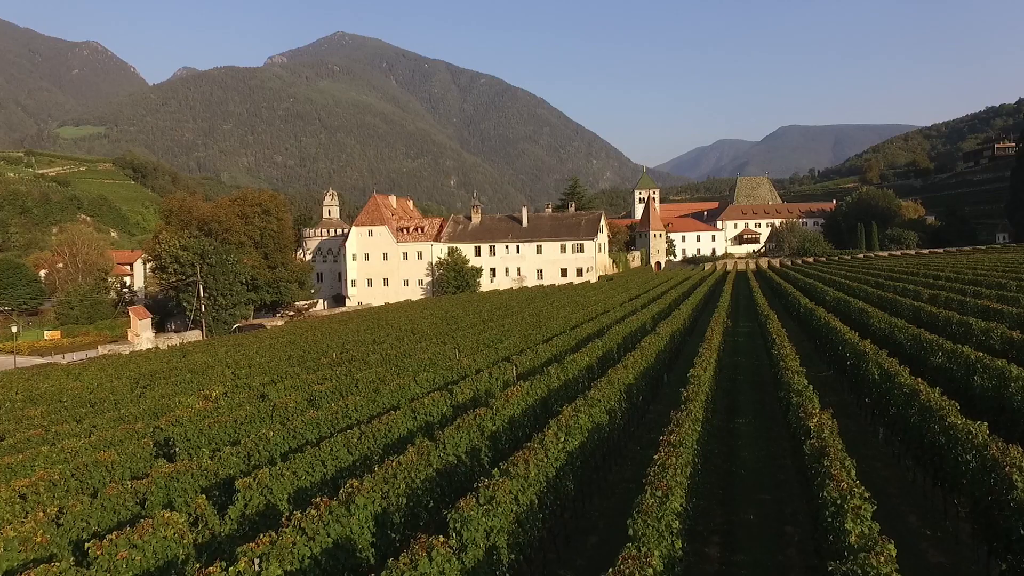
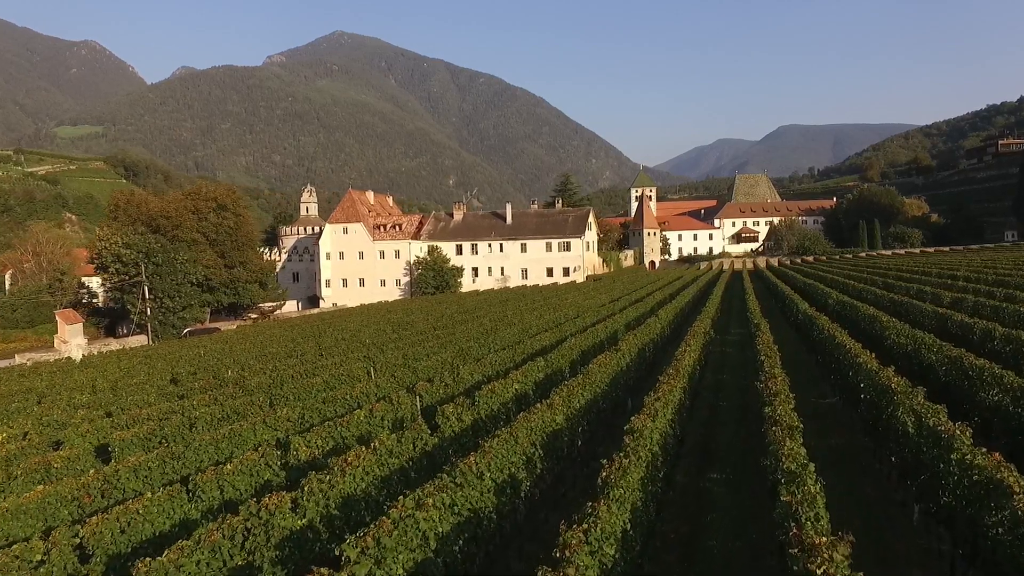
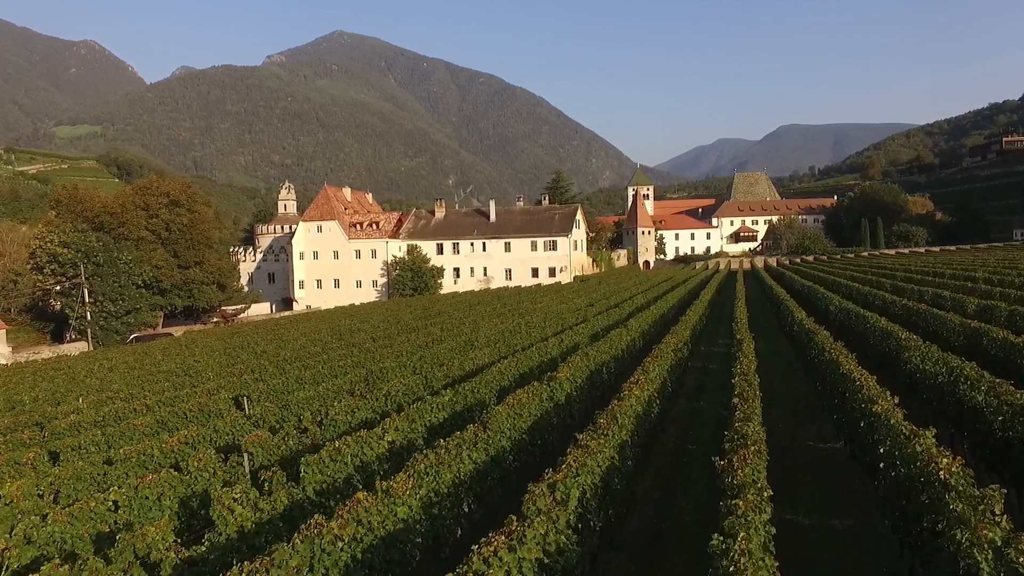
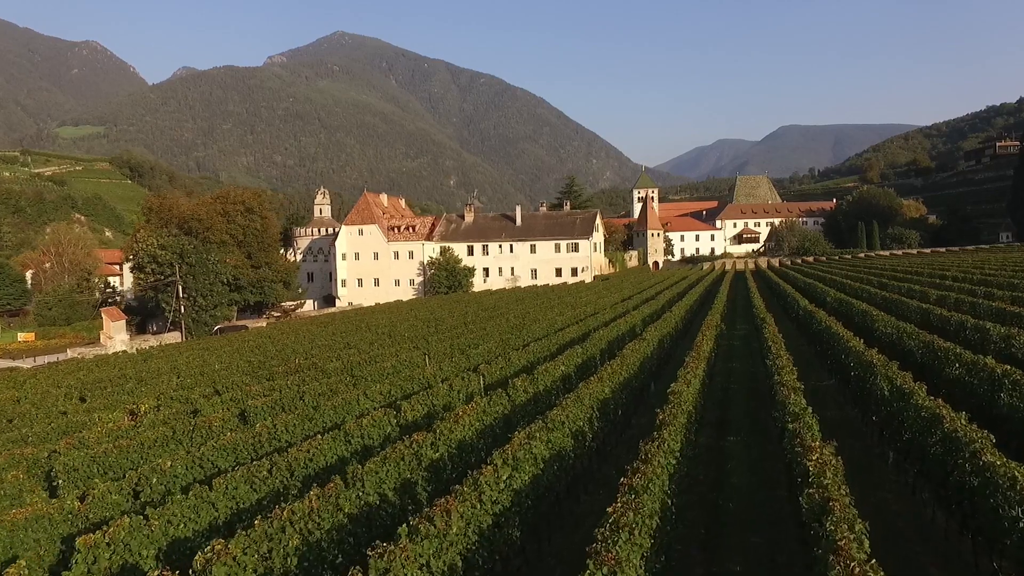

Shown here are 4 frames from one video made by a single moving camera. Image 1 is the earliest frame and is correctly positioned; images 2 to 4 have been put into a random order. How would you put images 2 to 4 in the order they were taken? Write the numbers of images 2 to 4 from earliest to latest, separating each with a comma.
4, 2, 3
